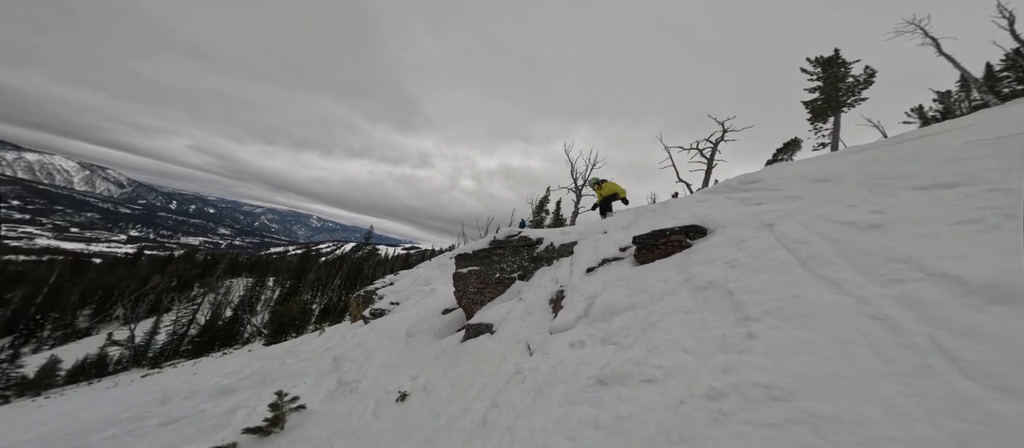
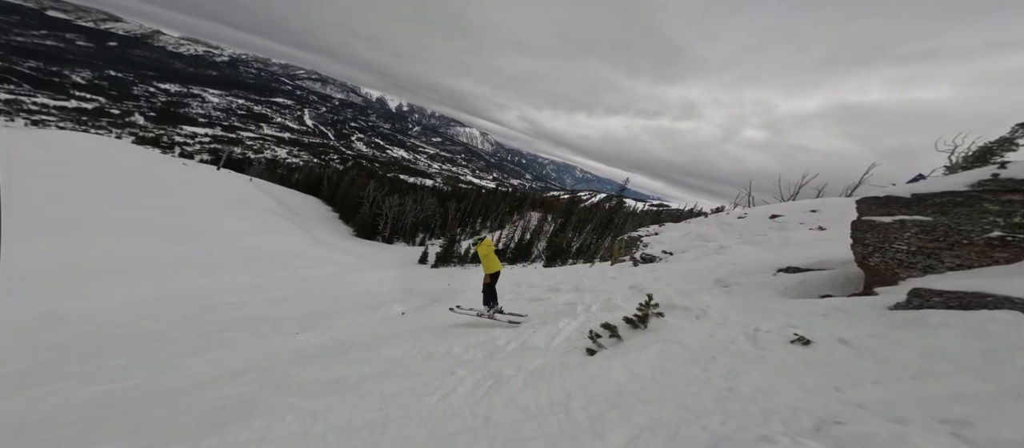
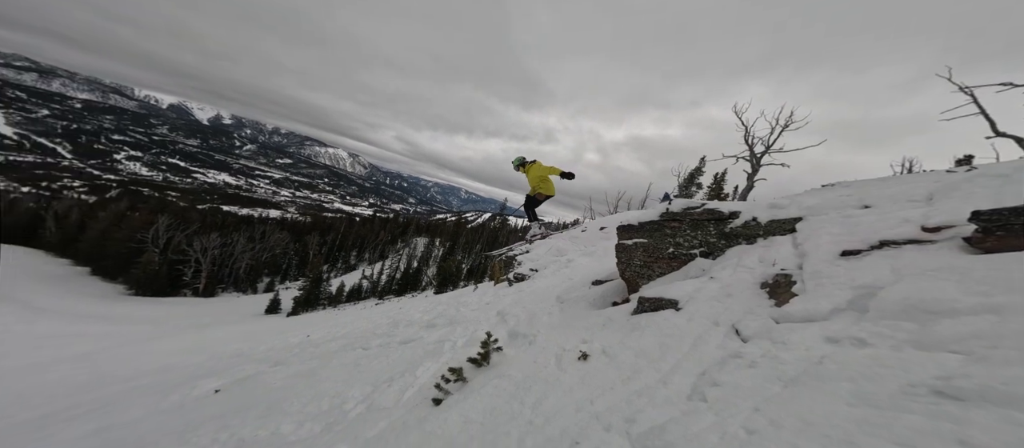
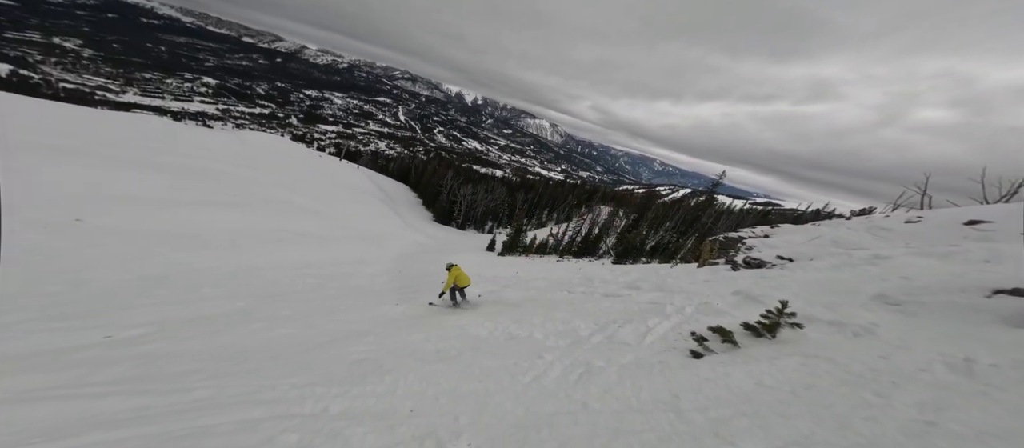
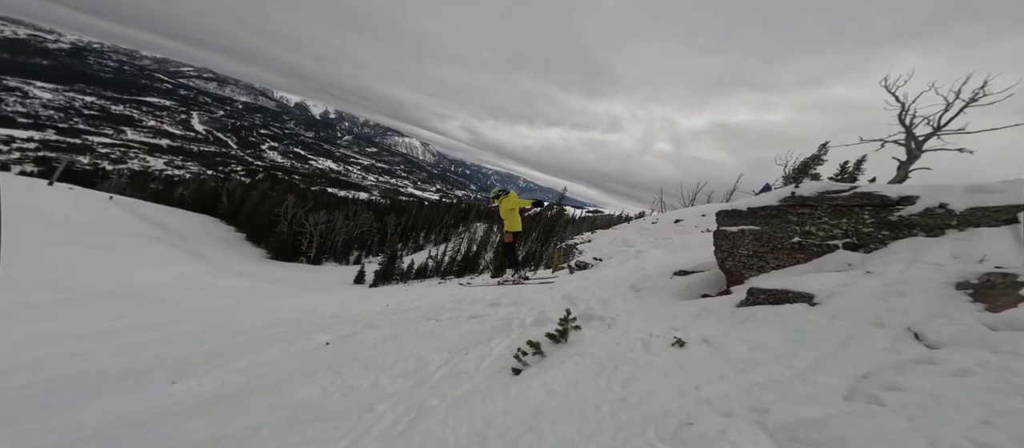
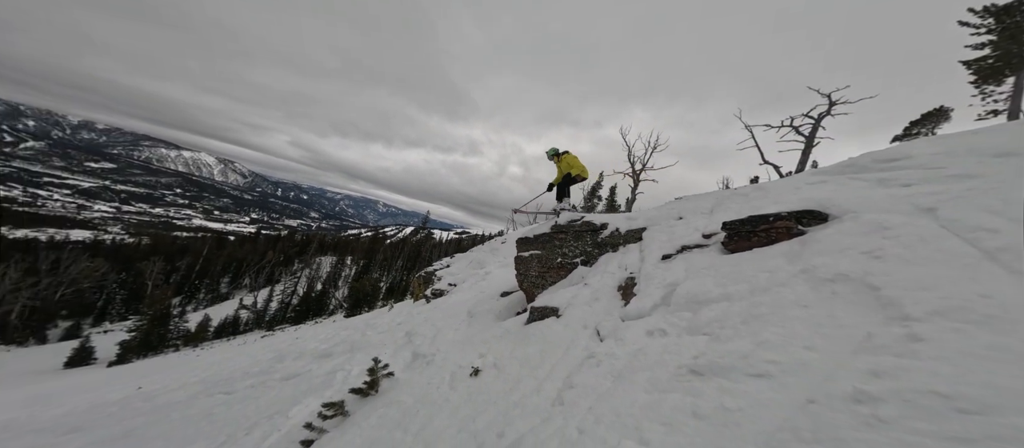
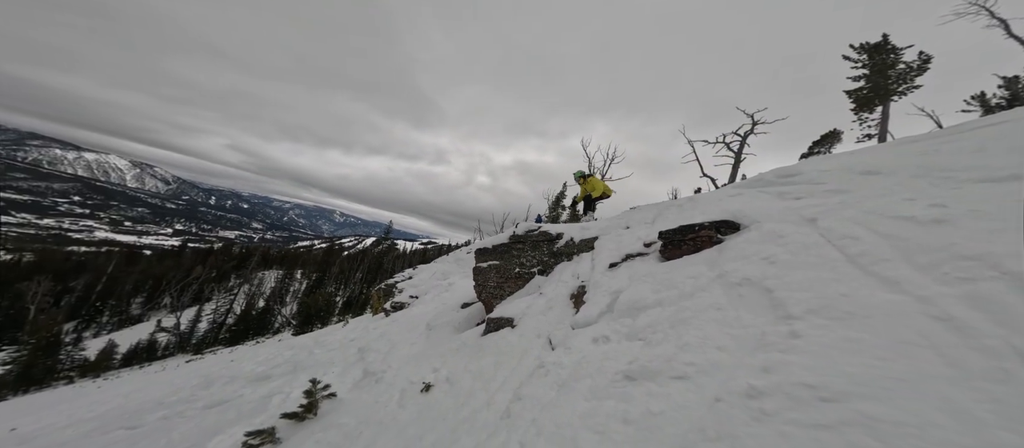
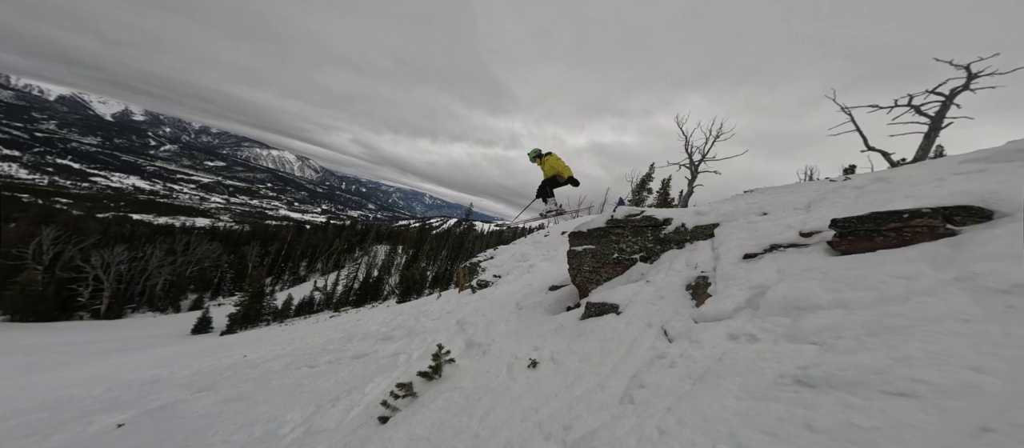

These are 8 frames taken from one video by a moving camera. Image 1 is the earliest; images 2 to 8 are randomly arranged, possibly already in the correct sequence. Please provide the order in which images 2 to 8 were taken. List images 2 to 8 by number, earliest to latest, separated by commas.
7, 6, 8, 3, 5, 2, 4
